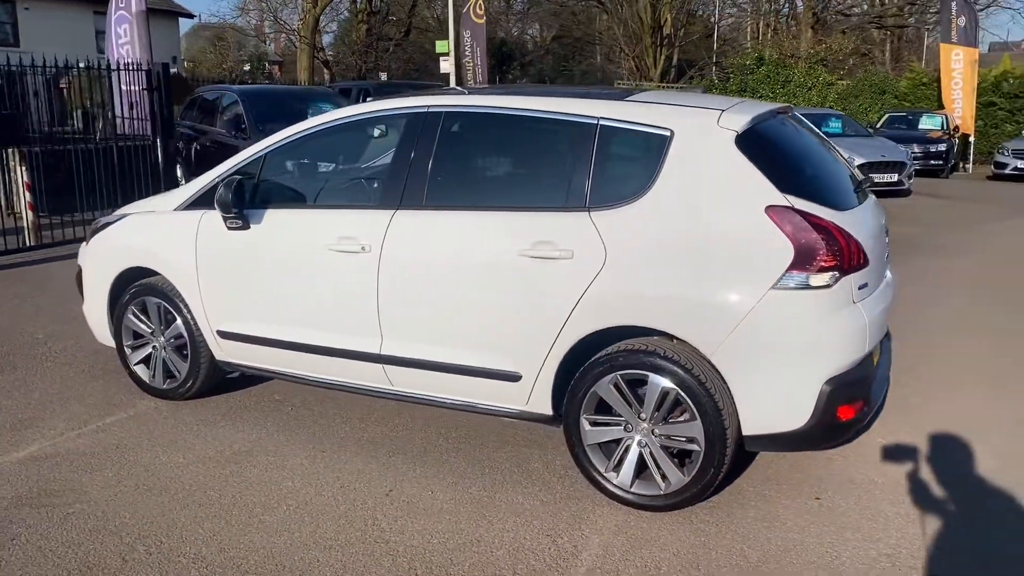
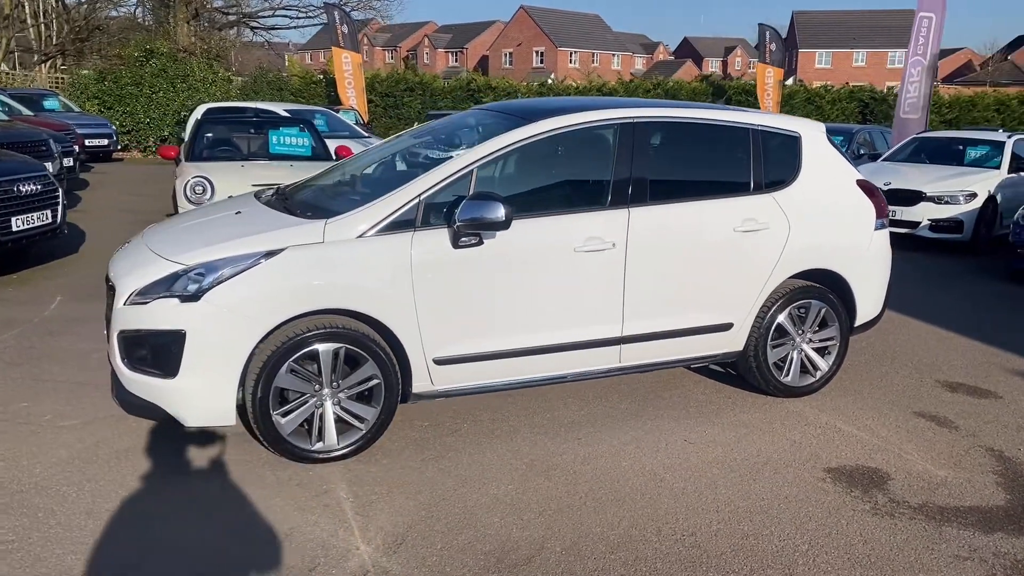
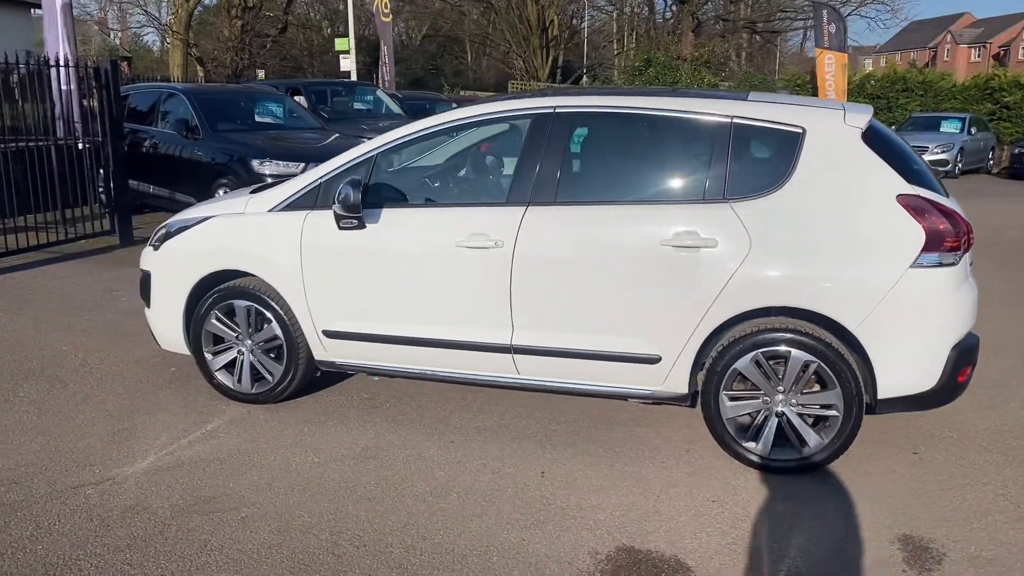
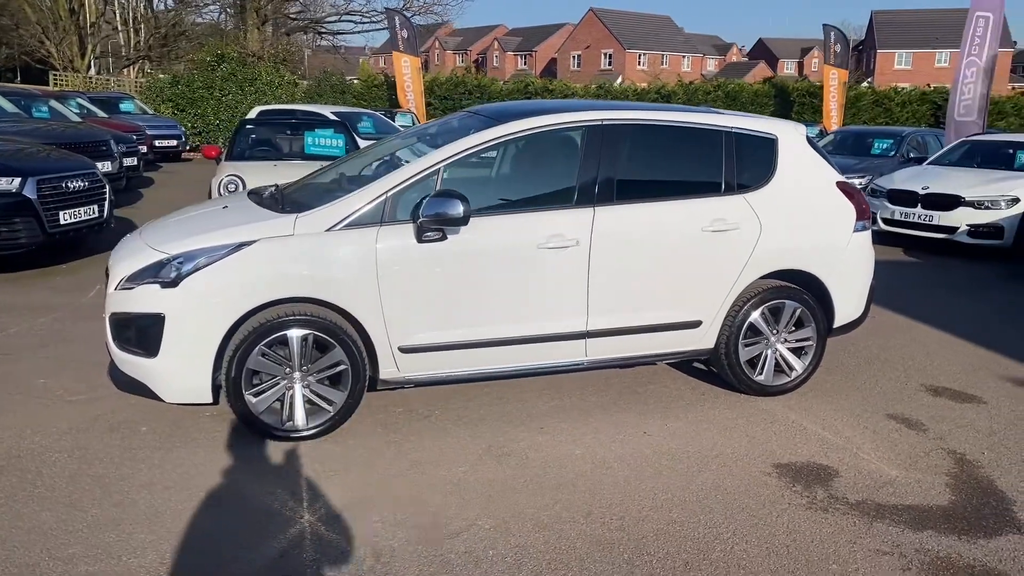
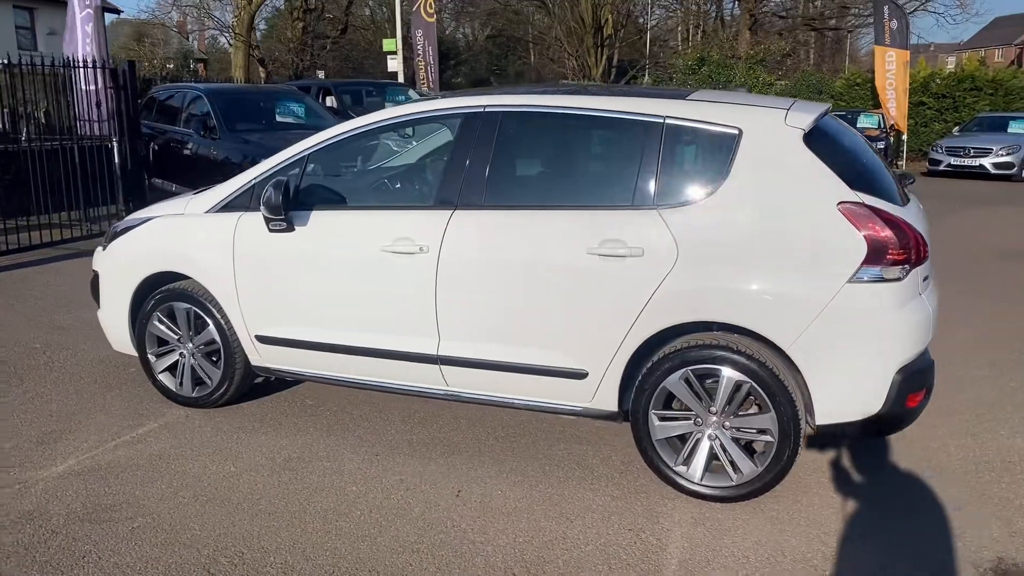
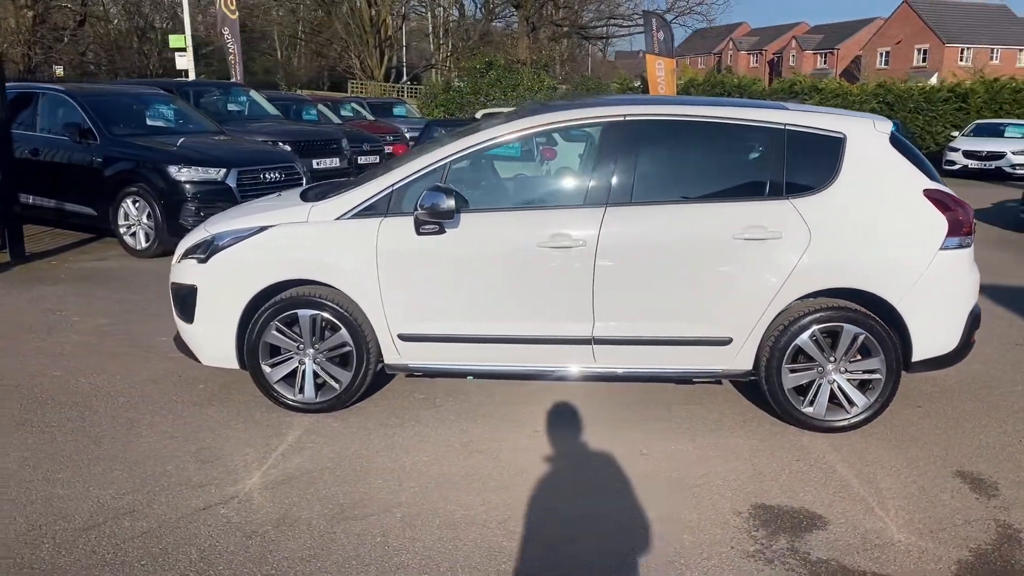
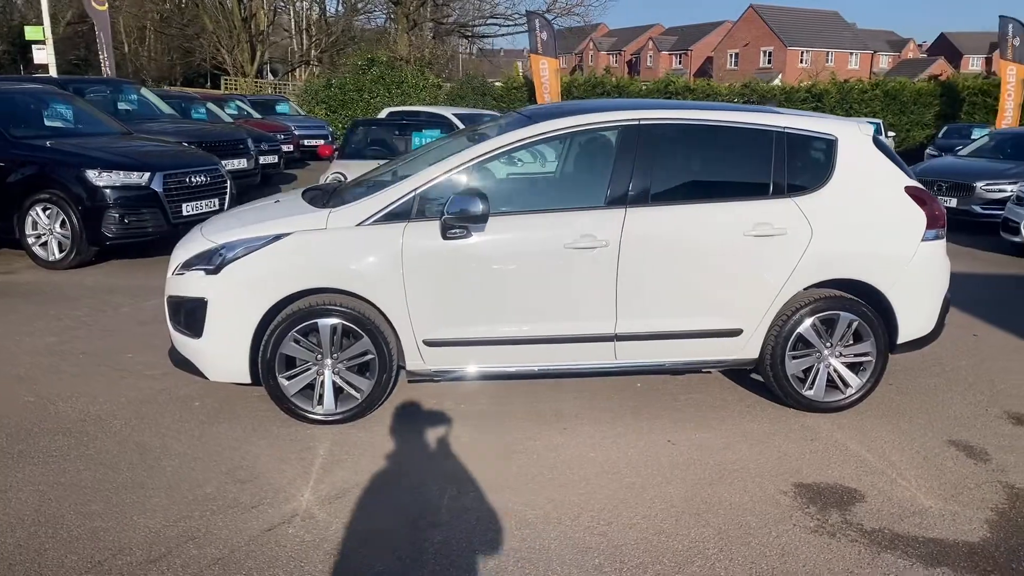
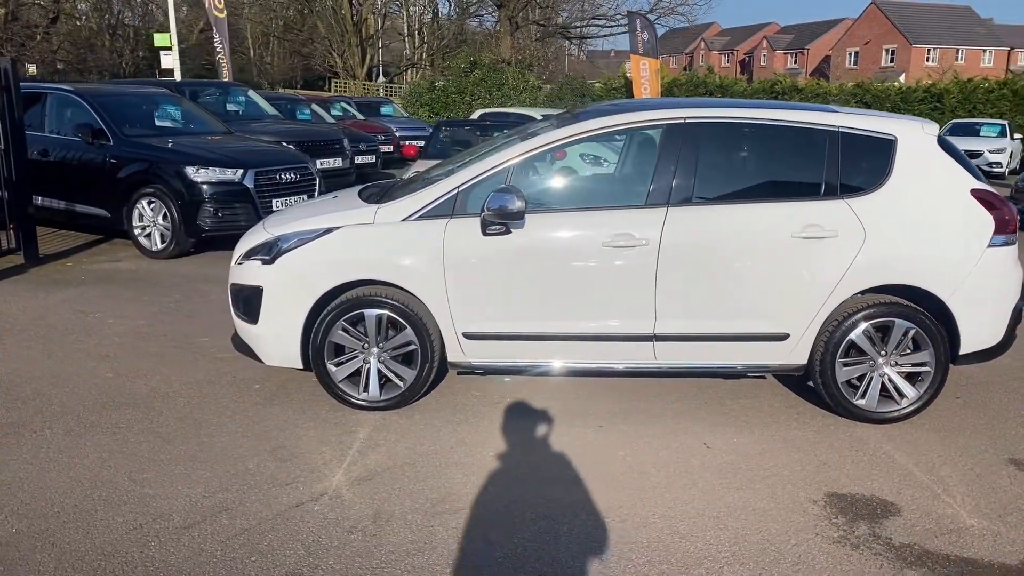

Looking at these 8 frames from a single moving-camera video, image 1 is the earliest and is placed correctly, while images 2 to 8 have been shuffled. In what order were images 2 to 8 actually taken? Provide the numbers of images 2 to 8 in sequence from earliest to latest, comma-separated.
5, 3, 6, 8, 7, 4, 2
